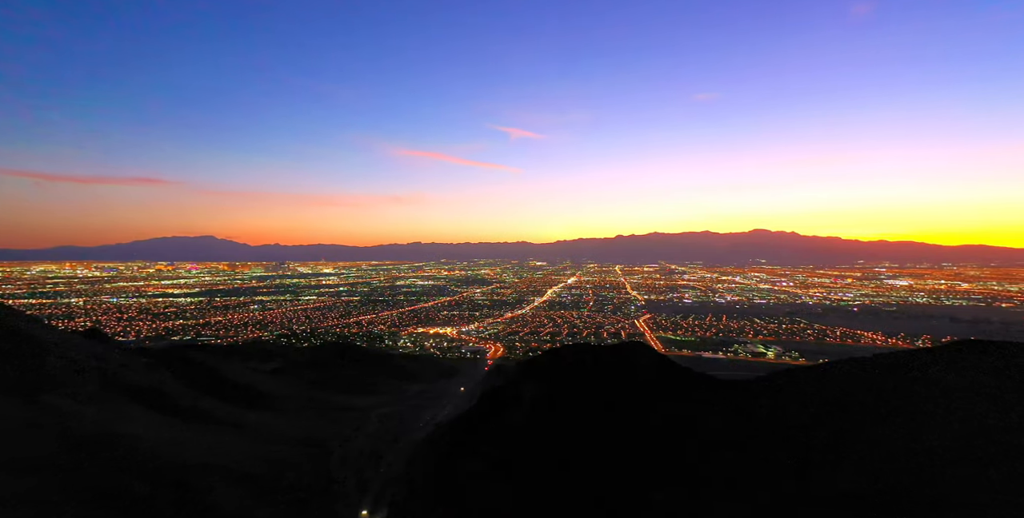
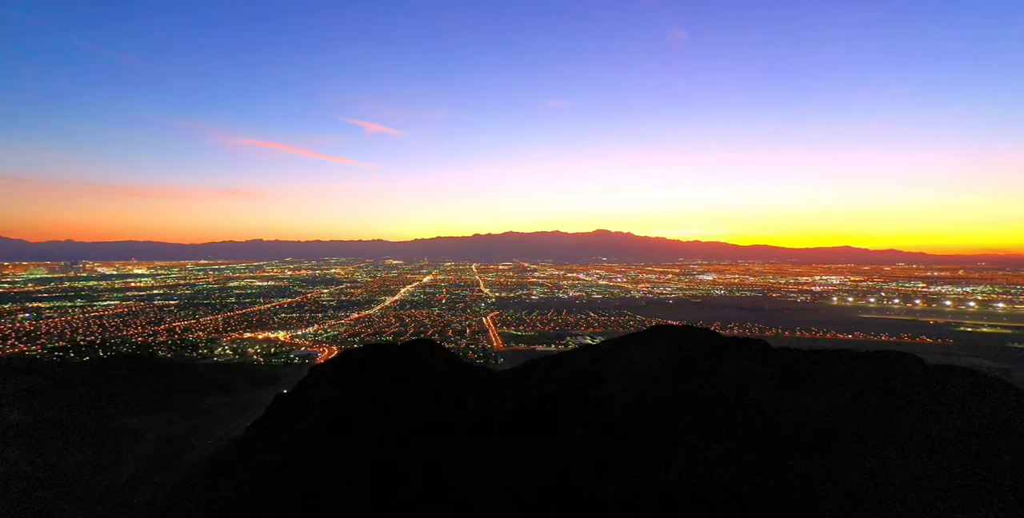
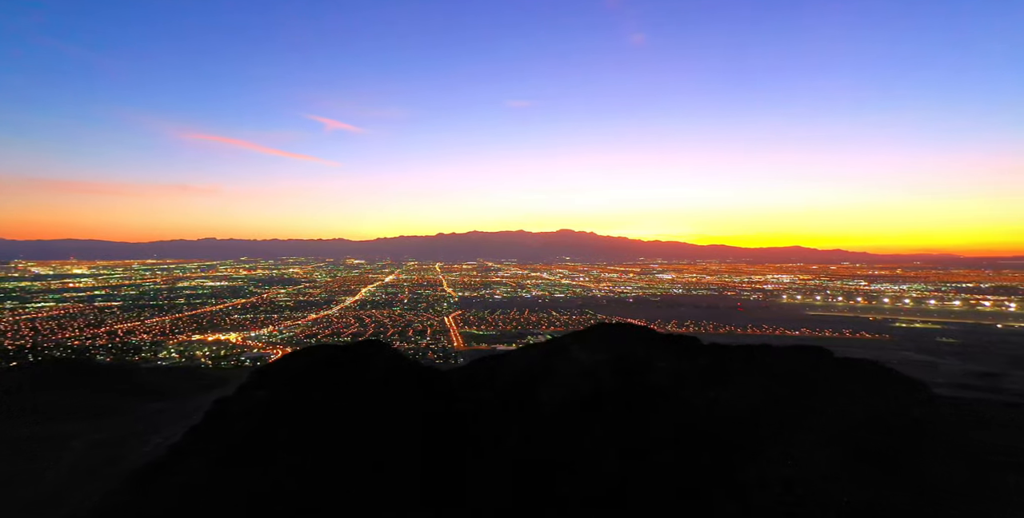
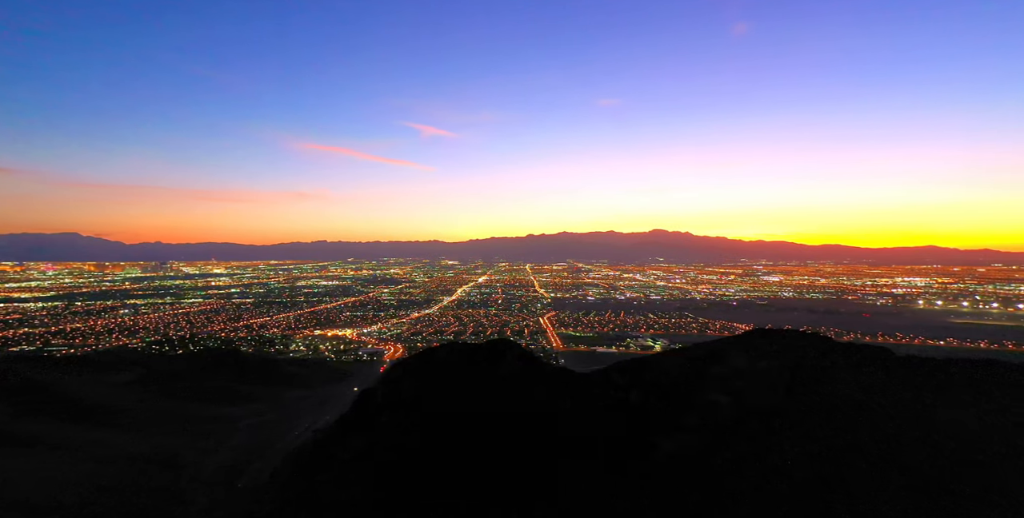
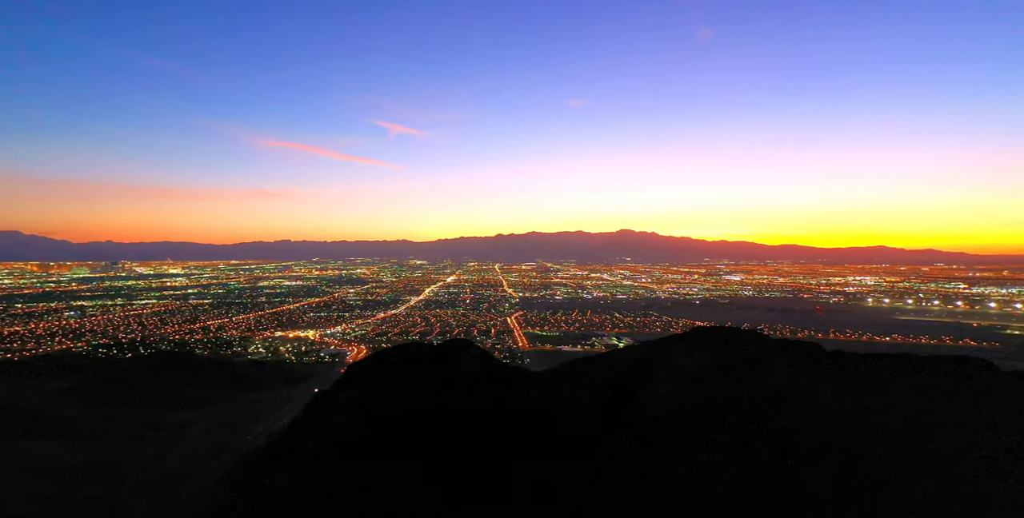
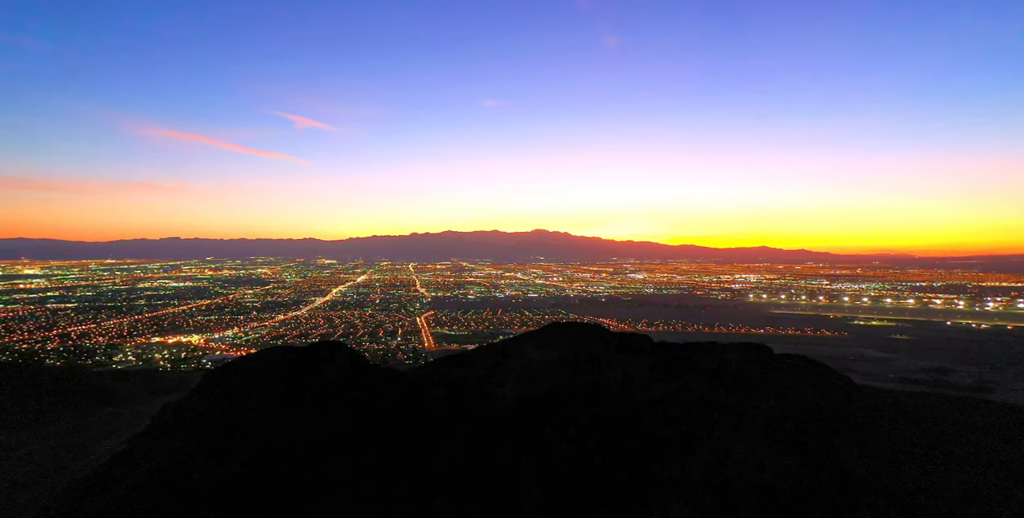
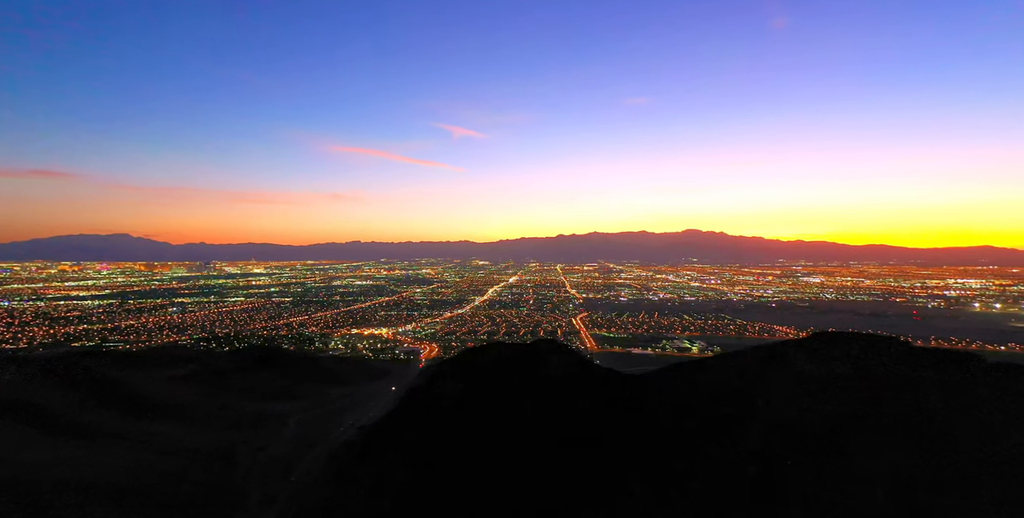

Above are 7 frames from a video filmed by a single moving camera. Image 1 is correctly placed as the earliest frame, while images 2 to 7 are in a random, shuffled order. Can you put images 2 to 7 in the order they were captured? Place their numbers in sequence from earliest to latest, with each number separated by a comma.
7, 4, 5, 2, 3, 6
